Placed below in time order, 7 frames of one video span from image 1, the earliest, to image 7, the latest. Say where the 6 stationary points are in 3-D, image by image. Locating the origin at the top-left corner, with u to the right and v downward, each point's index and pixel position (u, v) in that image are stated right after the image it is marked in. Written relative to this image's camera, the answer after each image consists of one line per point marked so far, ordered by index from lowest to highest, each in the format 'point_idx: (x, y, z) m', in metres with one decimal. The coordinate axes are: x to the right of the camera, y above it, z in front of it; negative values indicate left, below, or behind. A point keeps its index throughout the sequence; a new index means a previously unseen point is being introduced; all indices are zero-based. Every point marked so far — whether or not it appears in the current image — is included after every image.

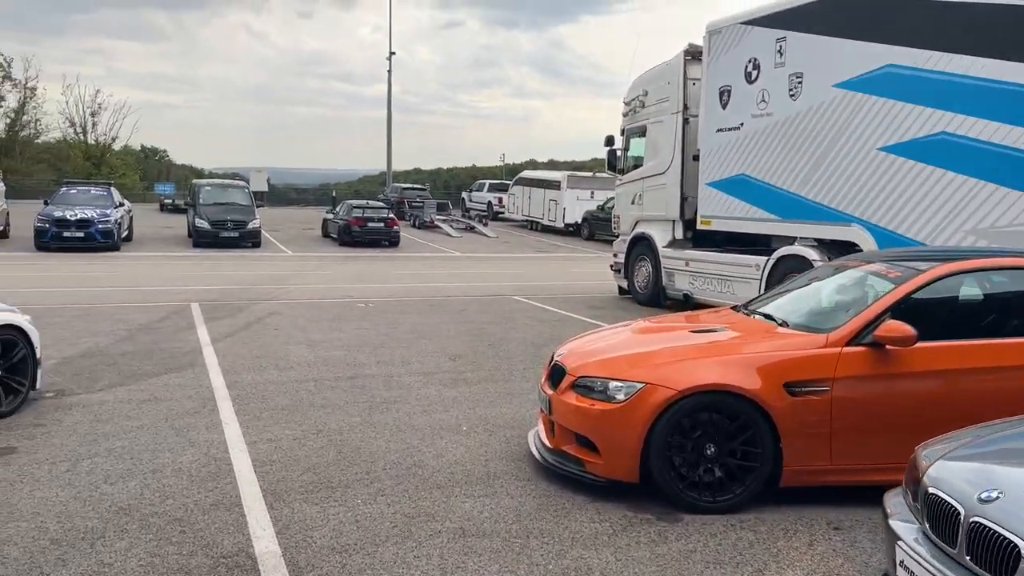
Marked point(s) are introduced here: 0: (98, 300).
0: (-5.7, -0.1, +11.9) m
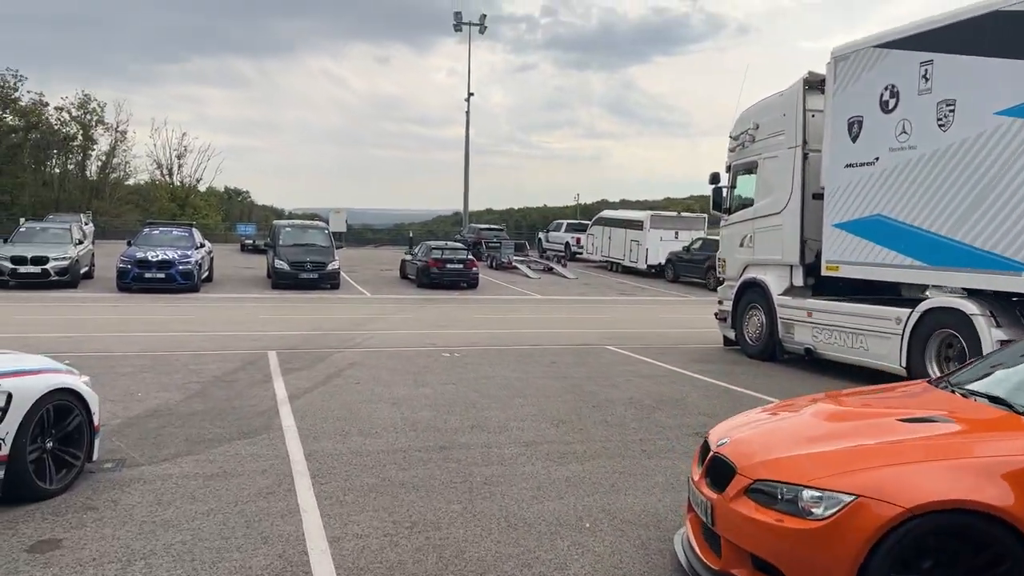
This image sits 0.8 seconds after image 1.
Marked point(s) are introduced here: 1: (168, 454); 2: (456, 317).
0: (-4.4, -0.7, +11.3) m
1: (-2.3, -1.1, +5.7) m
2: (-1.0, -0.5, +16.8) m
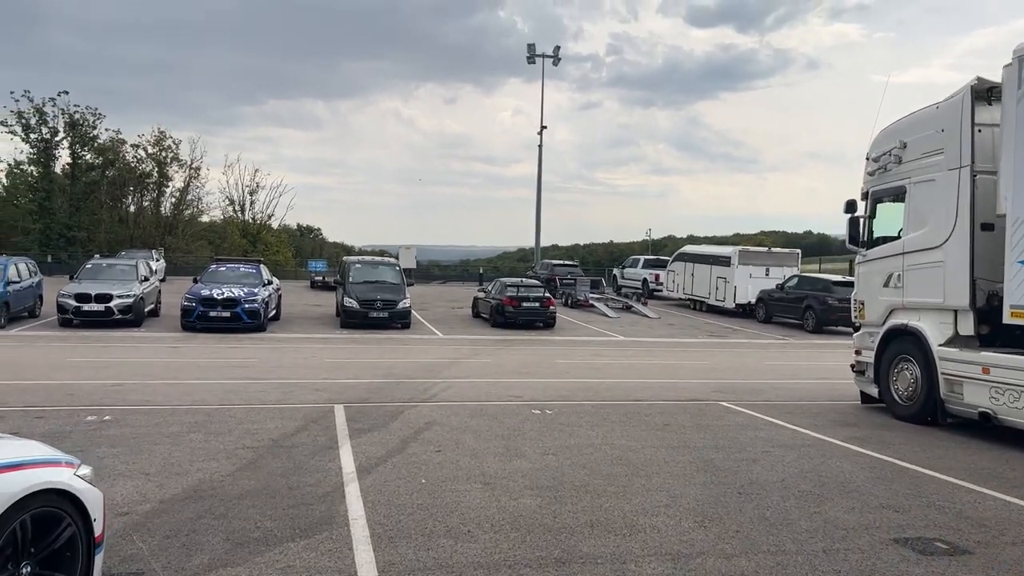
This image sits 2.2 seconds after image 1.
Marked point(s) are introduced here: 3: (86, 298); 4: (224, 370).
0: (-3.3, -1.3, +10.1) m
1: (-1.5, -1.4, +4.3) m
2: (+0.5, -1.3, +15.3) m
3: (-9.7, -0.2, +19.7) m
4: (-4.3, -1.2, +12.9) m
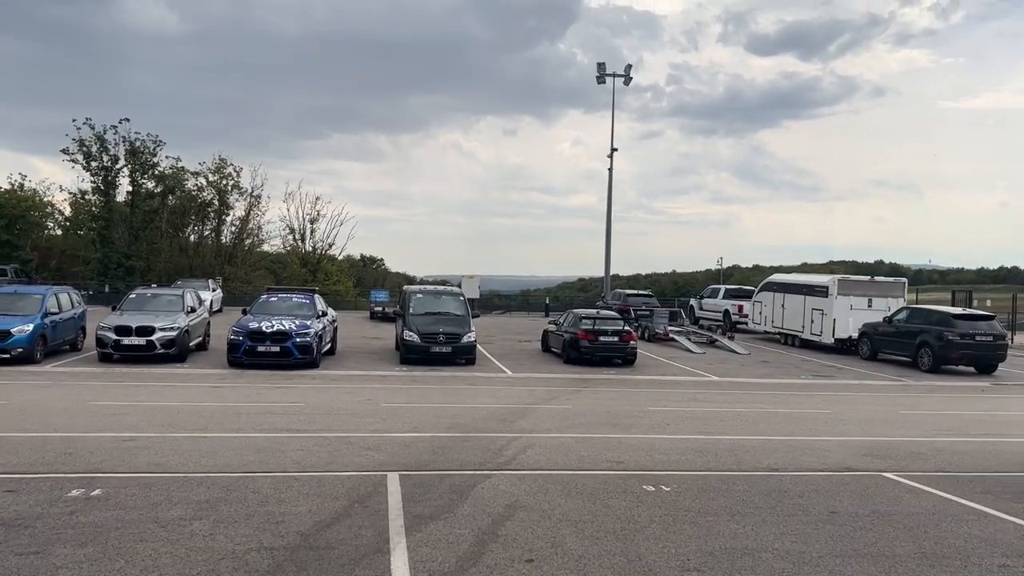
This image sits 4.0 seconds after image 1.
0: (-2.4, -1.6, +8.1) m
1: (-1.0, -1.5, +2.2) m
2: (+1.8, -1.8, +13.0) m
3: (-8.0, -0.9, +18.2) m
4: (-3.1, -1.7, +11.0) m
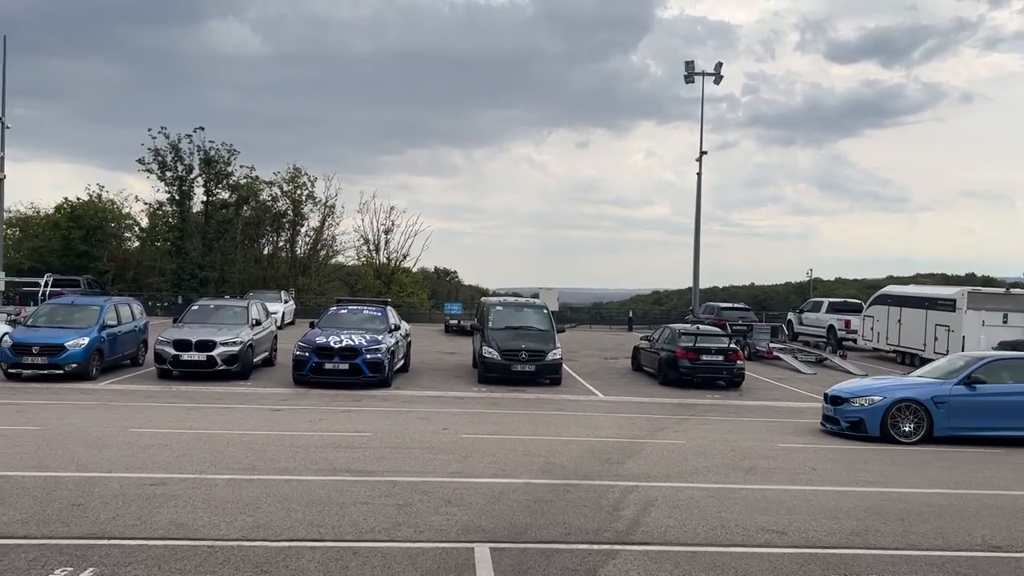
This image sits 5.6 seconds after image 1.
0: (-1.5, -1.7, +6.3) m
1: (-0.6, -1.5, +0.4) m
2: (+3.0, -1.9, +10.9) m
3: (-6.3, -1.1, +16.9) m
4: (-2.0, -1.8, +9.3) m
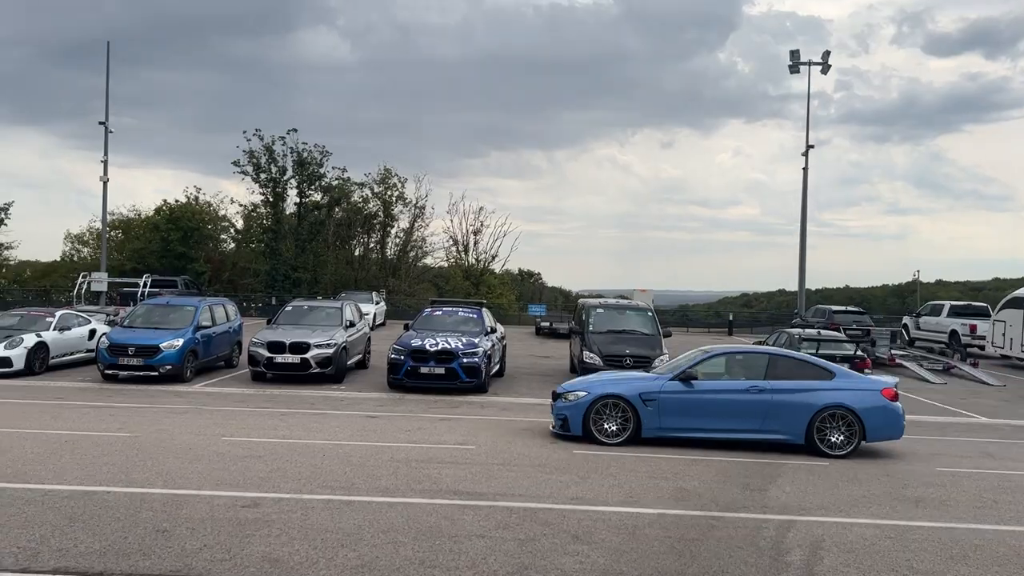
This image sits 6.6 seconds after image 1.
0: (-0.6, -1.7, +5.4) m
1: (-0.3, -1.5, -0.6) m
2: (+4.4, -2.0, +9.5) m
3: (-4.4, -1.1, +16.4) m
4: (-0.8, -1.8, +8.5) m
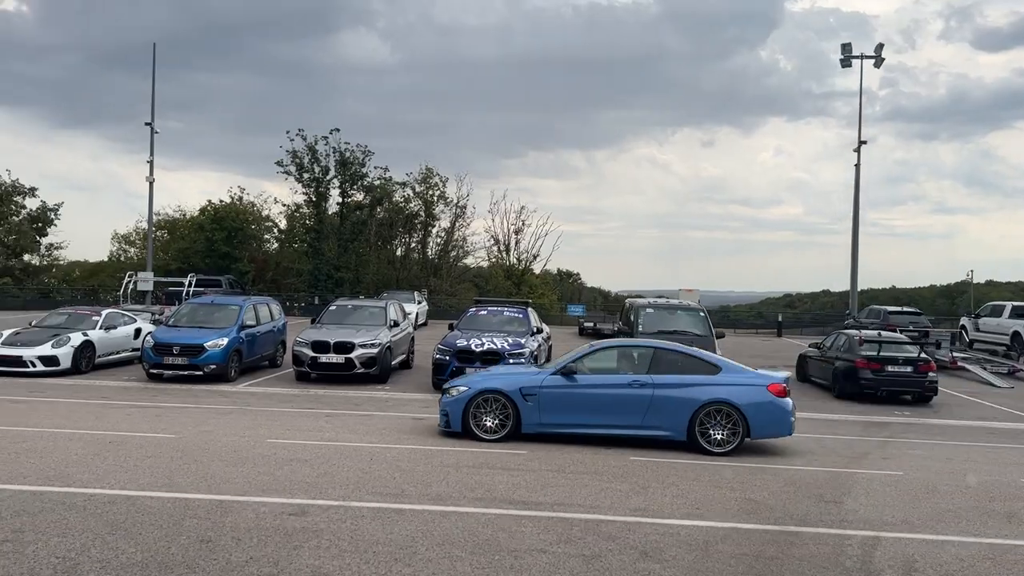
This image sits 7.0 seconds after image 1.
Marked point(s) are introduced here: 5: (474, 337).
0: (-0.2, -1.6, +5.1) m
1: (-0.2, -1.5, -1.0) m
2: (+4.9, -1.9, +8.9) m
3: (-3.5, -1.1, +16.2) m
4: (-0.3, -1.8, +8.1) m
5: (-0.7, -0.9, +16.1) m
